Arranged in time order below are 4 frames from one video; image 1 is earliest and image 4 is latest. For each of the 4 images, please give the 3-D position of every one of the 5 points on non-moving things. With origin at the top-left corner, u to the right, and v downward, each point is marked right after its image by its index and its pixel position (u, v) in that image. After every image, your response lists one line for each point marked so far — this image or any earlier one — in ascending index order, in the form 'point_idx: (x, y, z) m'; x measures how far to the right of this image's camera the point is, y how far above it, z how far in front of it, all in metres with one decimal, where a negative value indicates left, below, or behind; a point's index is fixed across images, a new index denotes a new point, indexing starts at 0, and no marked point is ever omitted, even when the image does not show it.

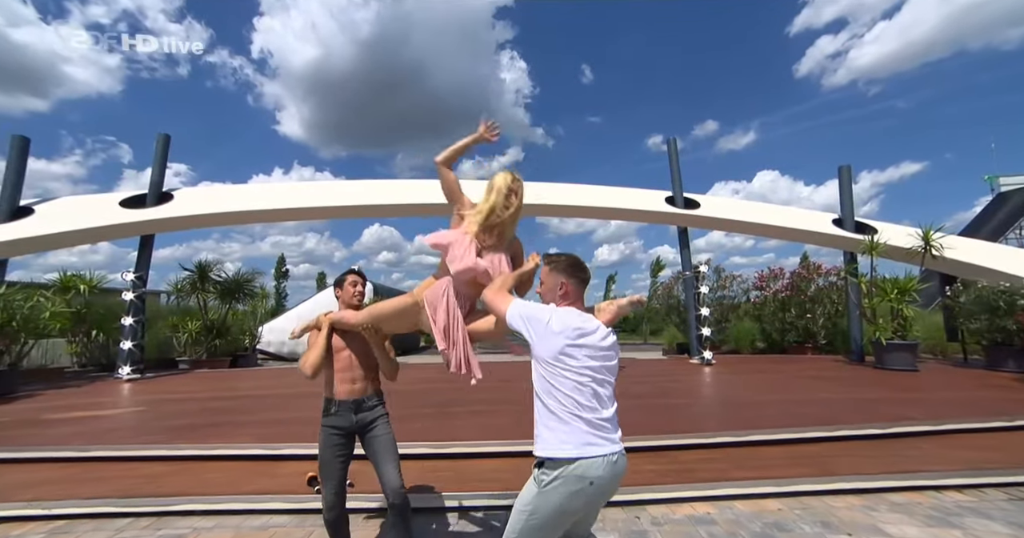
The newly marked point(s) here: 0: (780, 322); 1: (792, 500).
0: (+8.1, -1.6, +12.6) m
1: (+2.5, -2.1, +3.7) m
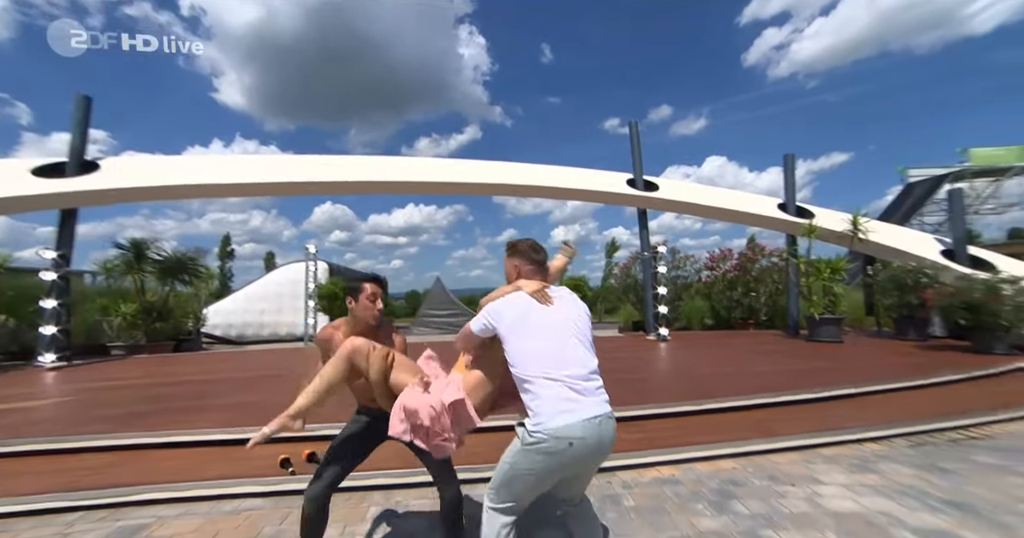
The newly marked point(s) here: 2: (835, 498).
0: (+6.9, -1.0, +13.5) m
1: (+2.3, -1.9, +4.1) m
2: (+2.5, -1.7, +3.2) m
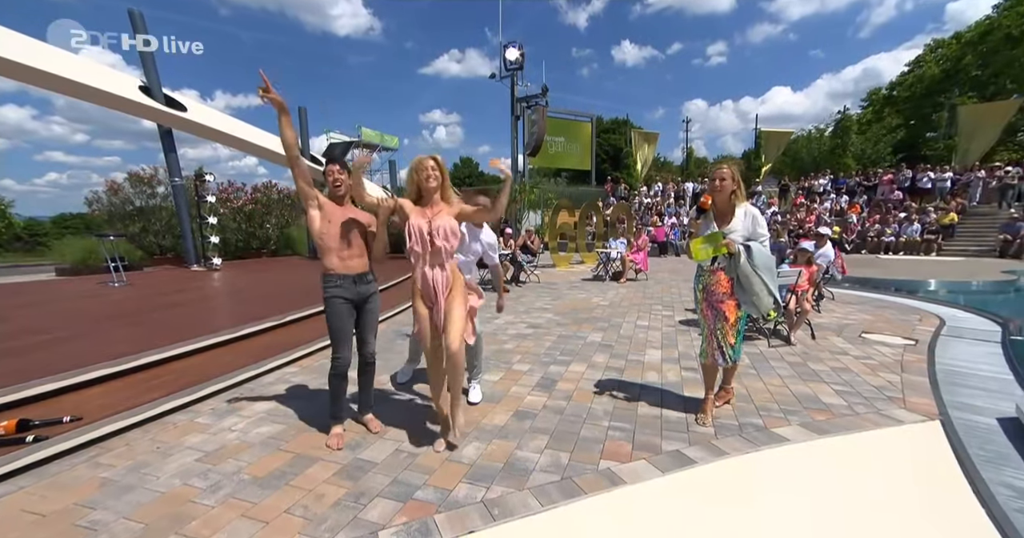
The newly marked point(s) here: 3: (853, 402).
0: (-9.1, +1.3, +13.9) m
1: (-2.1, -0.9, +6.4) m
2: (-1.2, -0.8, +6.3) m
3: (+2.8, -1.1, +3.4) m
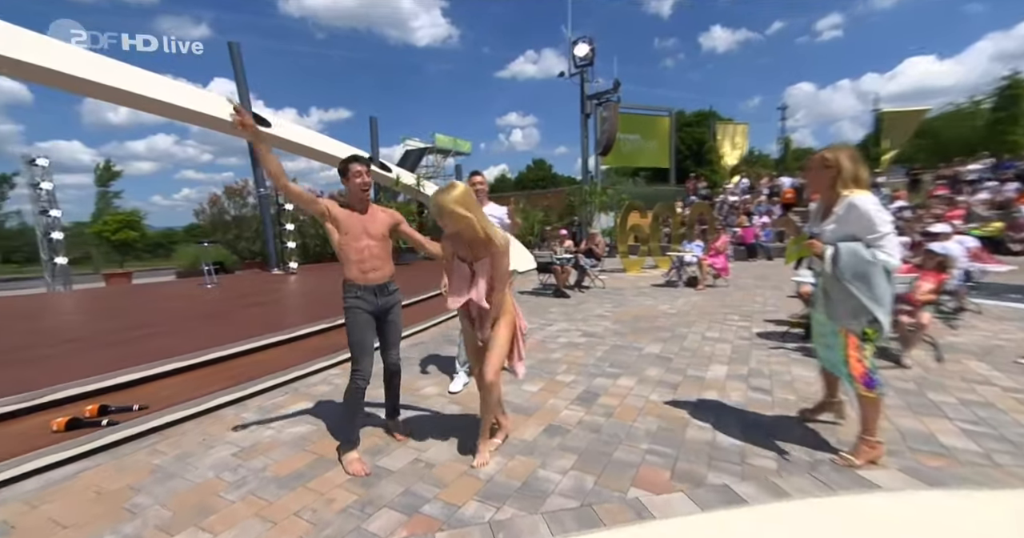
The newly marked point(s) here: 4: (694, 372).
0: (-6.8, +1.1, +15.2) m
1: (-1.3, -1.0, +6.5) m
2: (-0.4, -0.9, +6.2) m
3: (+3.0, -1.1, +2.7) m
4: (+1.8, -1.1, +4.3) m
